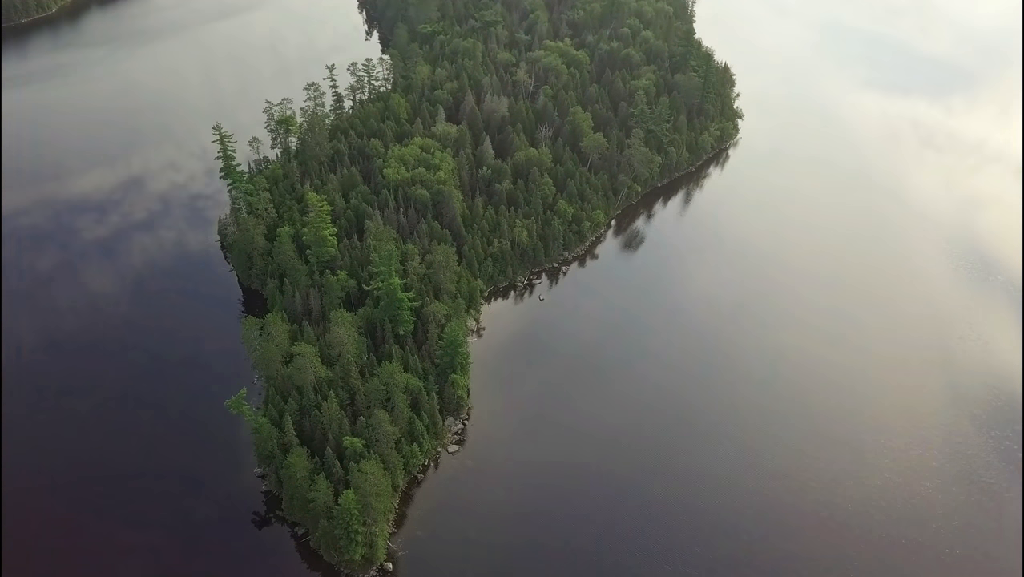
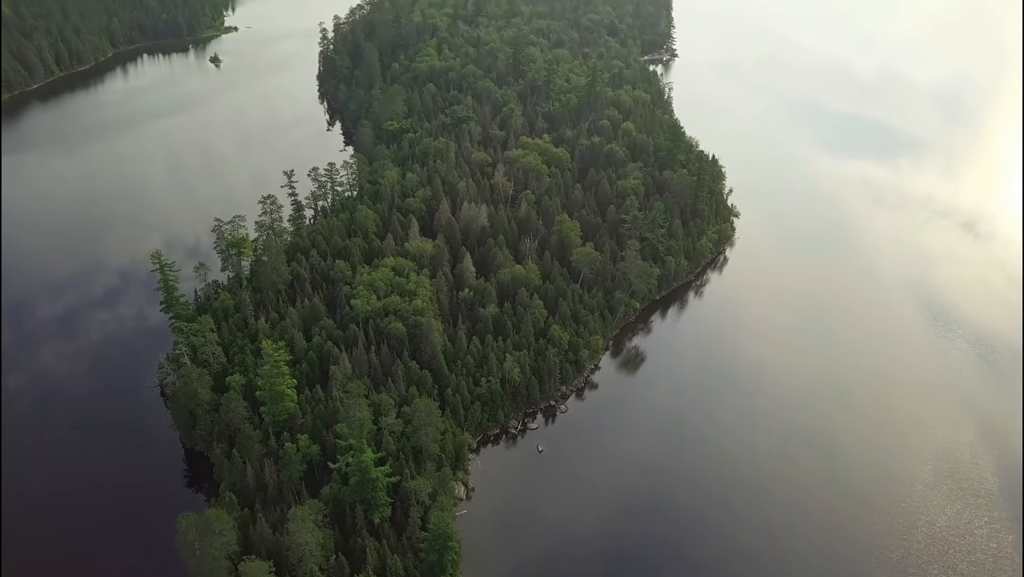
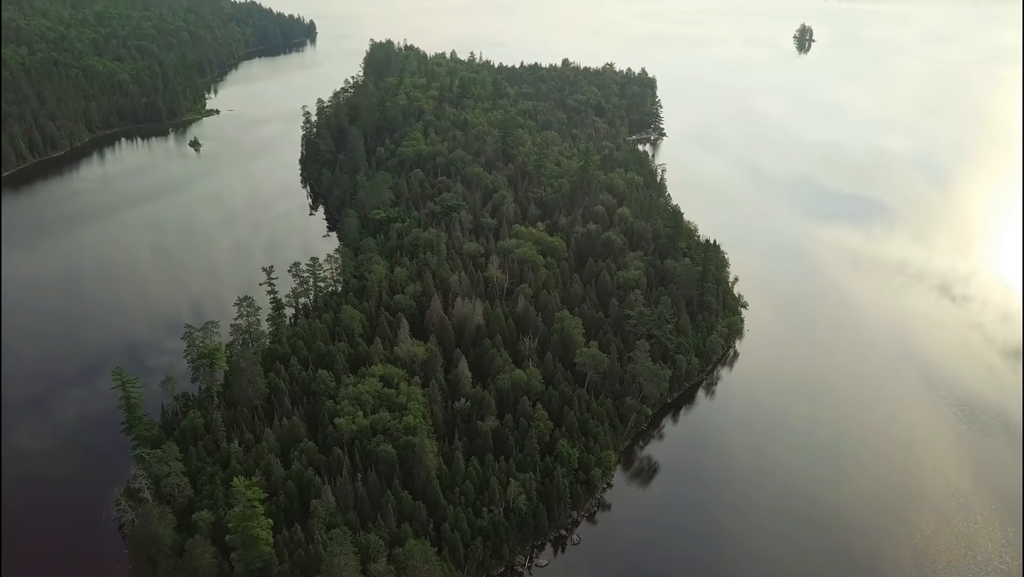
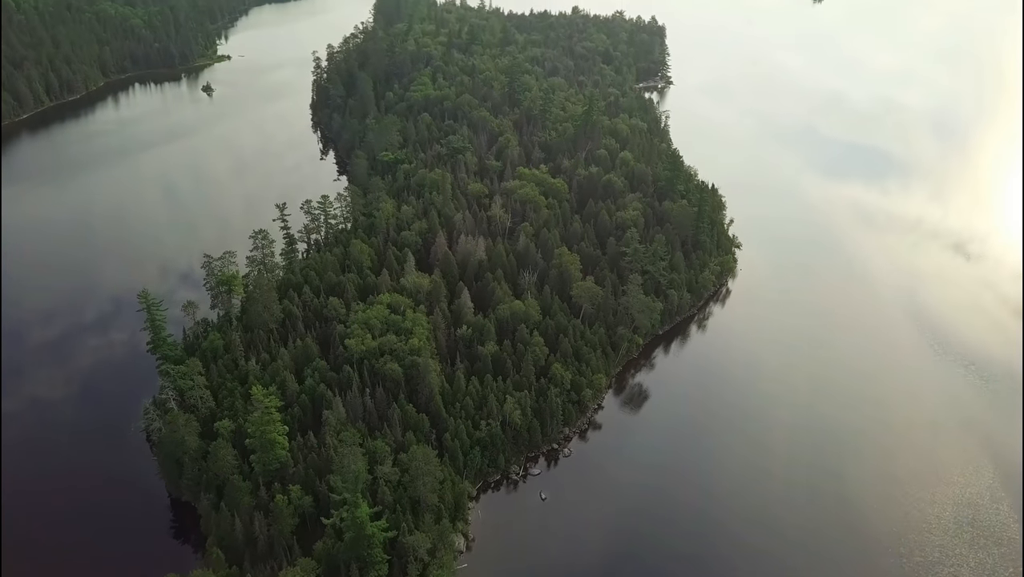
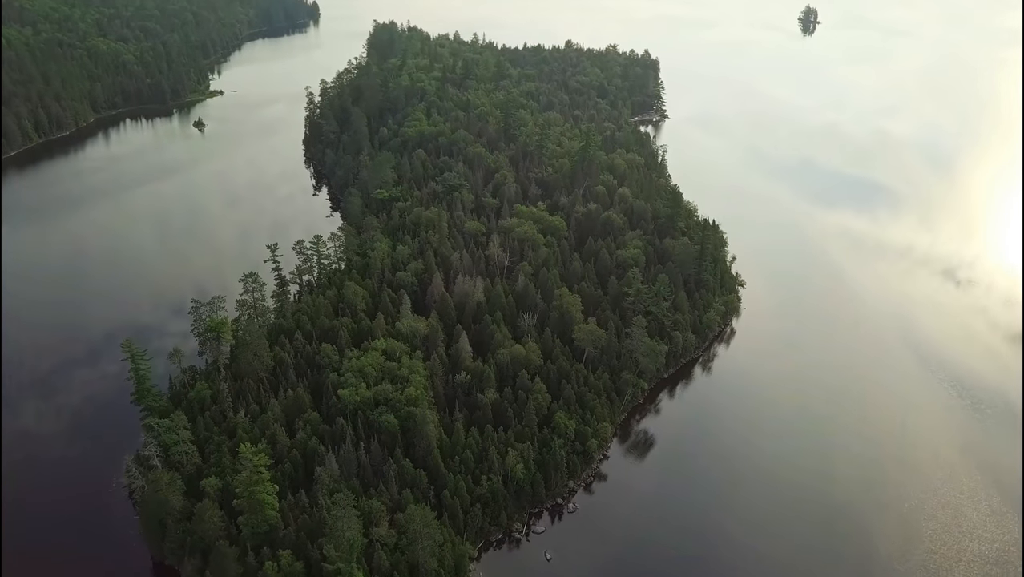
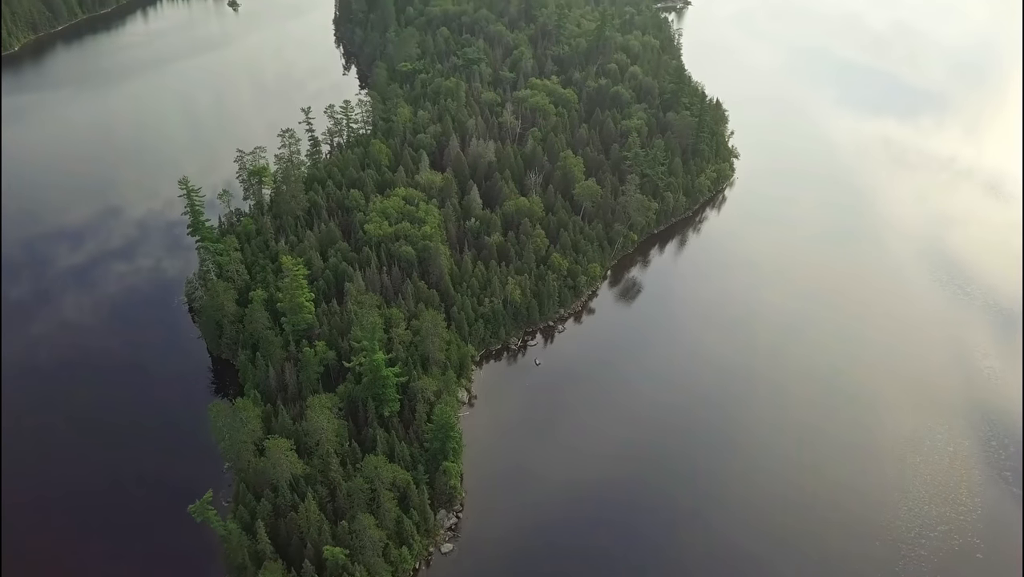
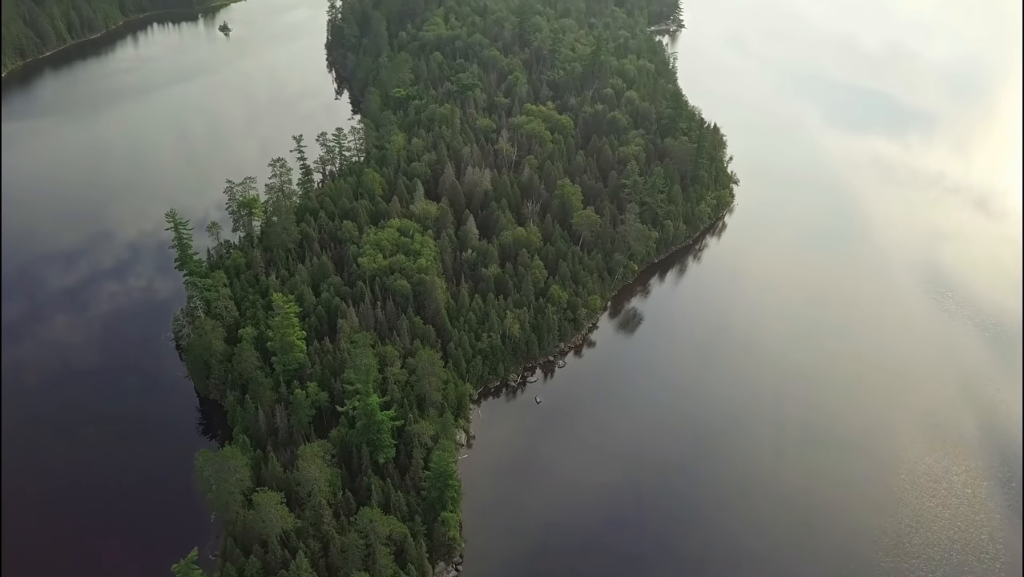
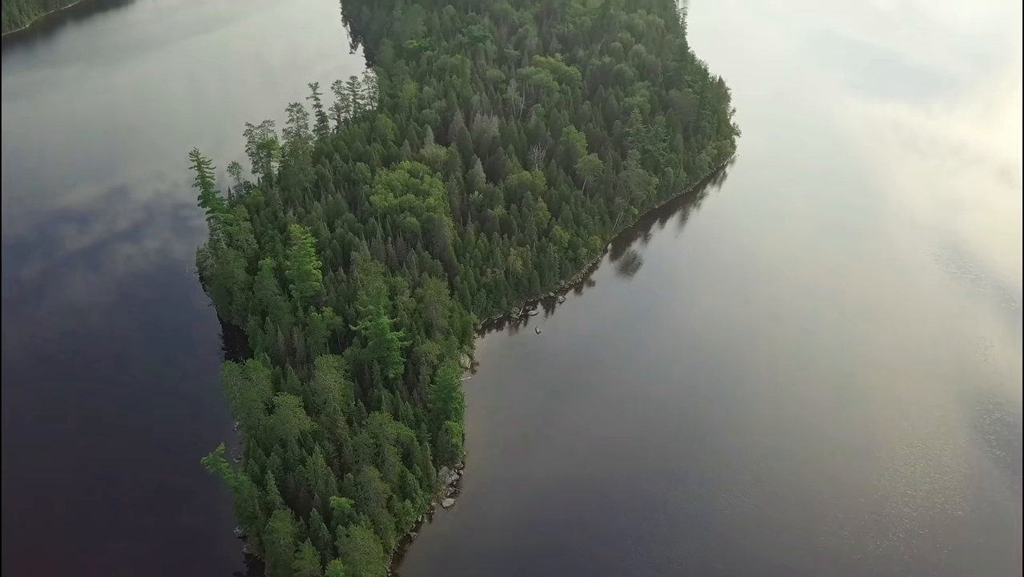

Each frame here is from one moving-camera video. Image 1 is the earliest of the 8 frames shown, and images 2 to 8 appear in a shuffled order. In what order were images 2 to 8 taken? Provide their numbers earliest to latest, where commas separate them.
8, 6, 7, 2, 4, 5, 3
